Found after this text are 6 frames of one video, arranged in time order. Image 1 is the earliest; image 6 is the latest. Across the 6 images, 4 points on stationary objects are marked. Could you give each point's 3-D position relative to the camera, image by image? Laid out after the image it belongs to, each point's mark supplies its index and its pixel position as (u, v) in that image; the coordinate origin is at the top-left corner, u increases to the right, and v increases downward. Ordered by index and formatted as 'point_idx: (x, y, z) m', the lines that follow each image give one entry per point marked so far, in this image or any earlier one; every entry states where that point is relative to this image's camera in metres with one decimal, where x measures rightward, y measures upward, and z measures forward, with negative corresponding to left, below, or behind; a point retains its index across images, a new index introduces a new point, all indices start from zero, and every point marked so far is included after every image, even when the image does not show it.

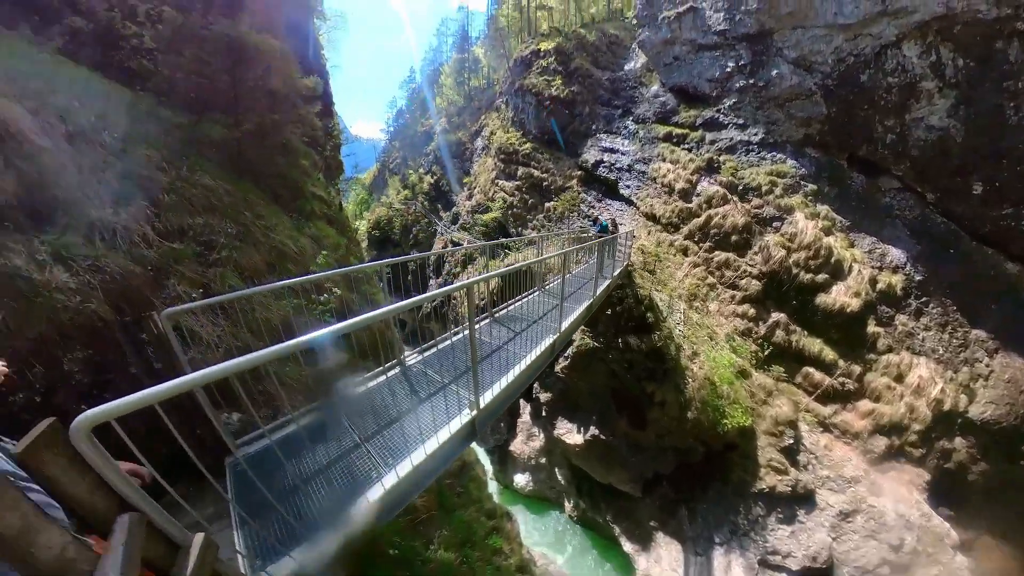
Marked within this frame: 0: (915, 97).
0: (+10.0, +4.7, +10.1) m
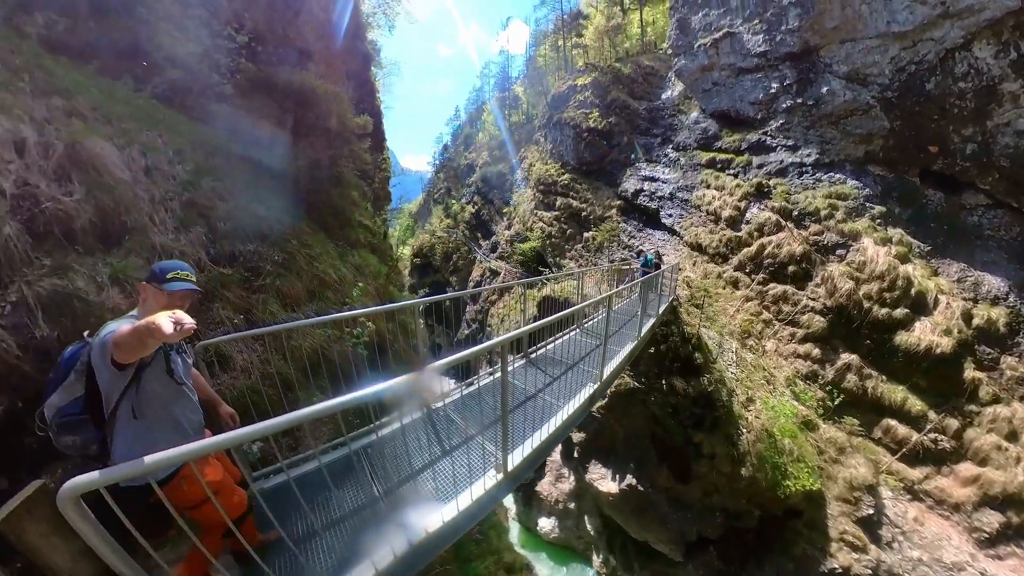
0: (+10.6, +4.0, +8.8) m
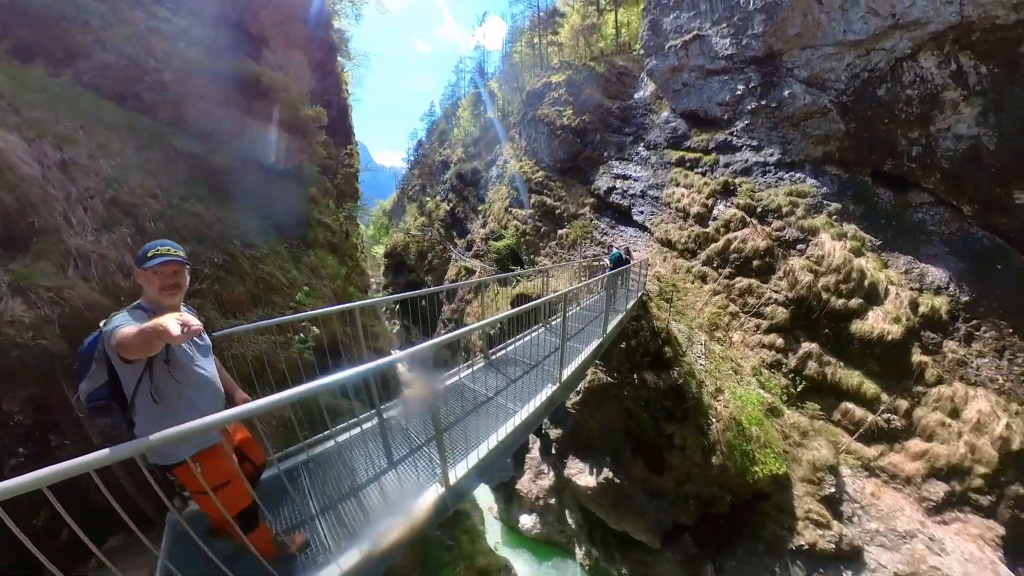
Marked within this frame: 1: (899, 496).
0: (+10.2, +4.2, +9.6) m
1: (+7.3, -4.0, +8.1) m
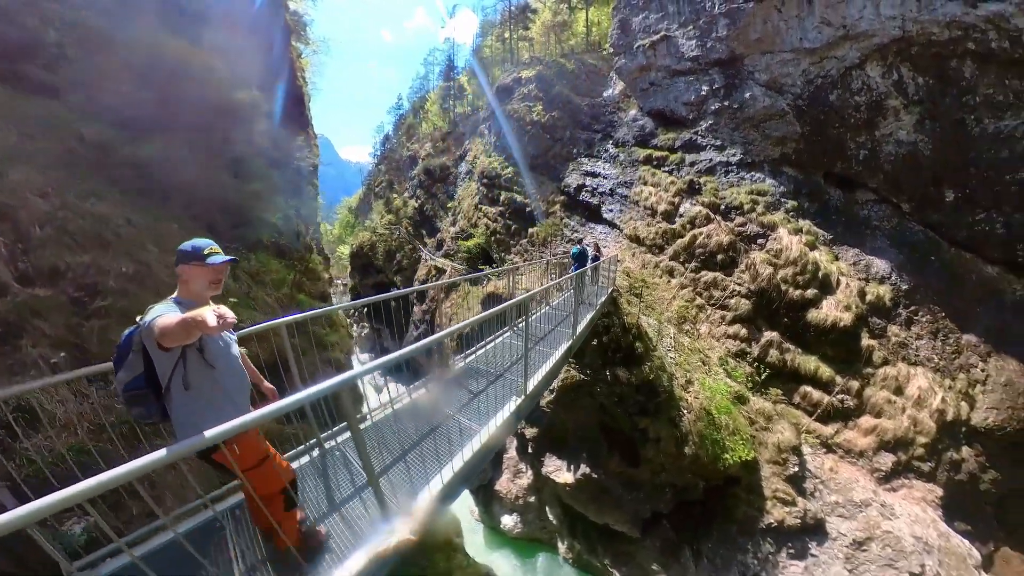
0: (+9.6, +4.5, +10.6) m
1: (+7.2, -3.8, +8.9) m
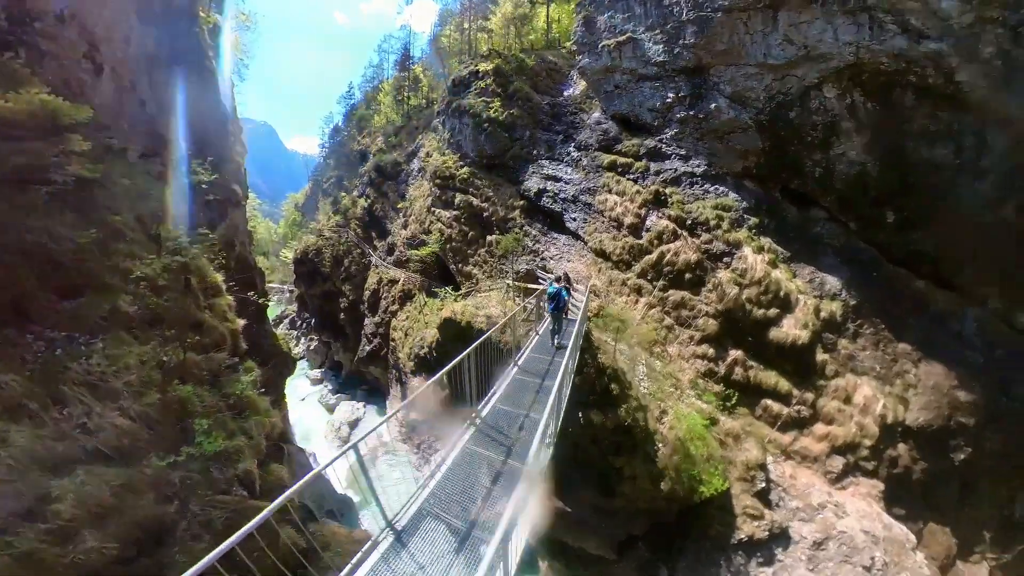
0: (+8.8, +4.2, +11.3) m
1: (+6.9, -4.2, +9.5) m
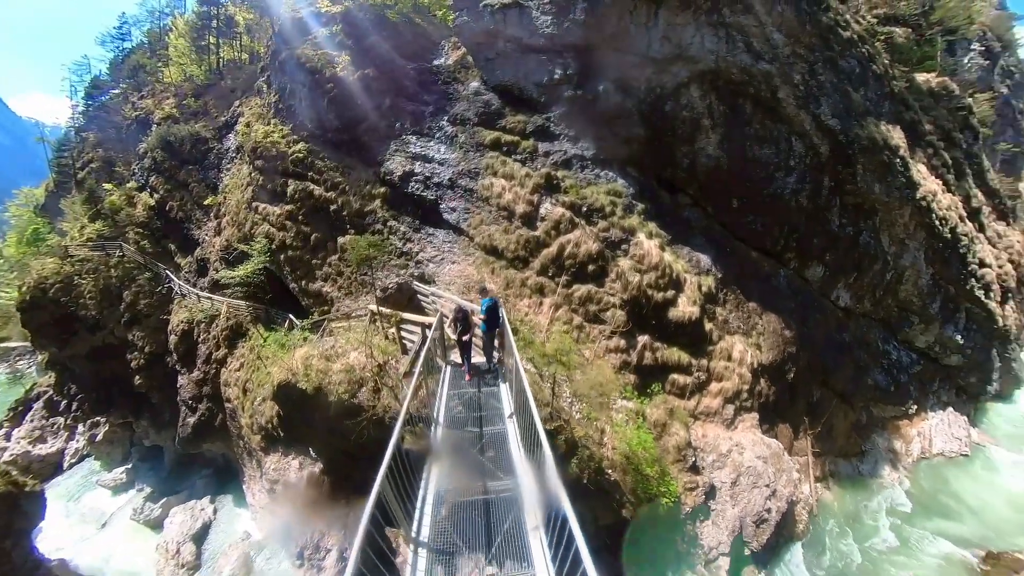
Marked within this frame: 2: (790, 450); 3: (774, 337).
0: (+5.9, +5.0, +13.3) m
1: (+6.2, -3.7, +11.9) m
2: (+8.6, -5.1, +12.9) m
3: (+8.4, -1.5, +13.2) m
